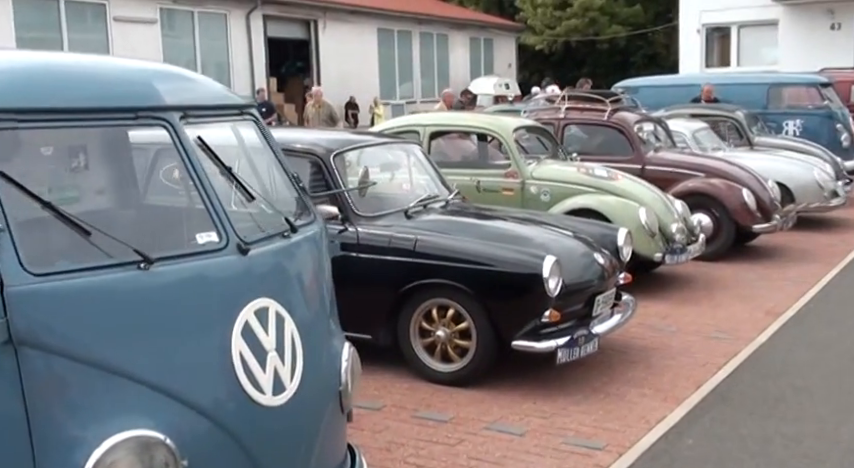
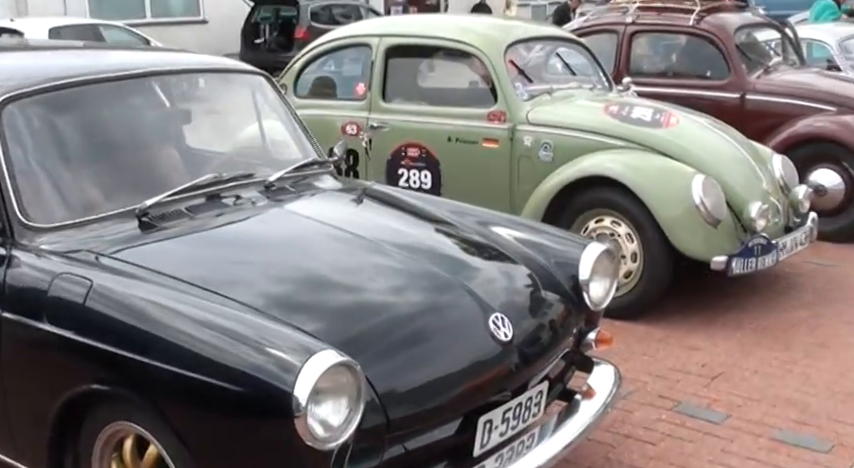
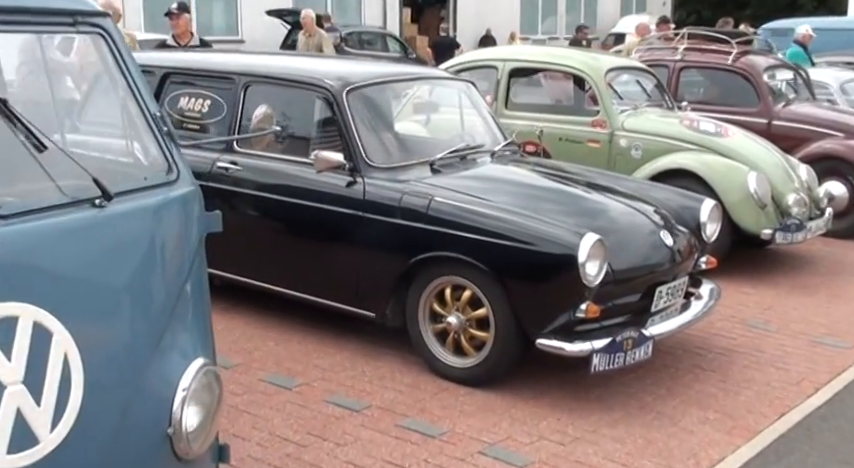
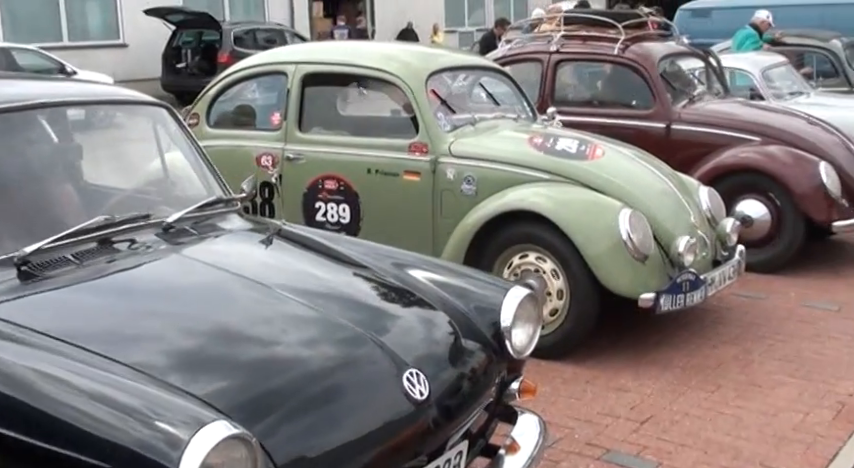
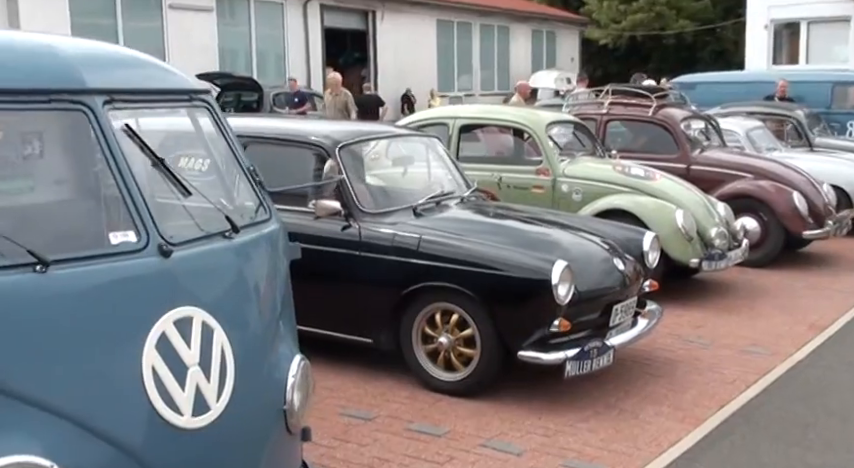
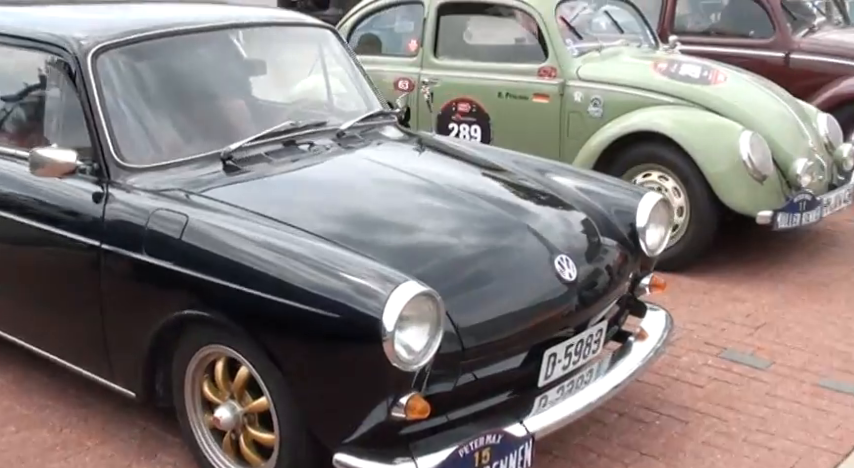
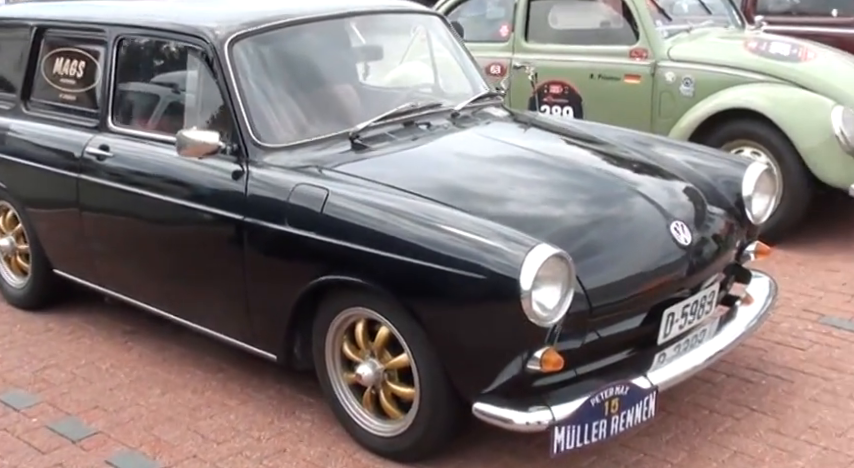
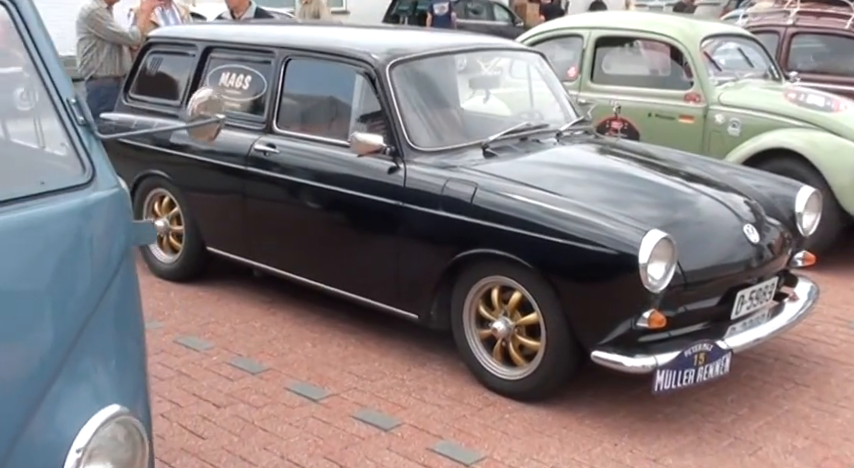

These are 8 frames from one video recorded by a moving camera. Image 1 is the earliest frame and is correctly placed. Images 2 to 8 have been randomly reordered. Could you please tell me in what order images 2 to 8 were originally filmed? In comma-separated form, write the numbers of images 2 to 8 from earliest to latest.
5, 3, 8, 7, 6, 2, 4
